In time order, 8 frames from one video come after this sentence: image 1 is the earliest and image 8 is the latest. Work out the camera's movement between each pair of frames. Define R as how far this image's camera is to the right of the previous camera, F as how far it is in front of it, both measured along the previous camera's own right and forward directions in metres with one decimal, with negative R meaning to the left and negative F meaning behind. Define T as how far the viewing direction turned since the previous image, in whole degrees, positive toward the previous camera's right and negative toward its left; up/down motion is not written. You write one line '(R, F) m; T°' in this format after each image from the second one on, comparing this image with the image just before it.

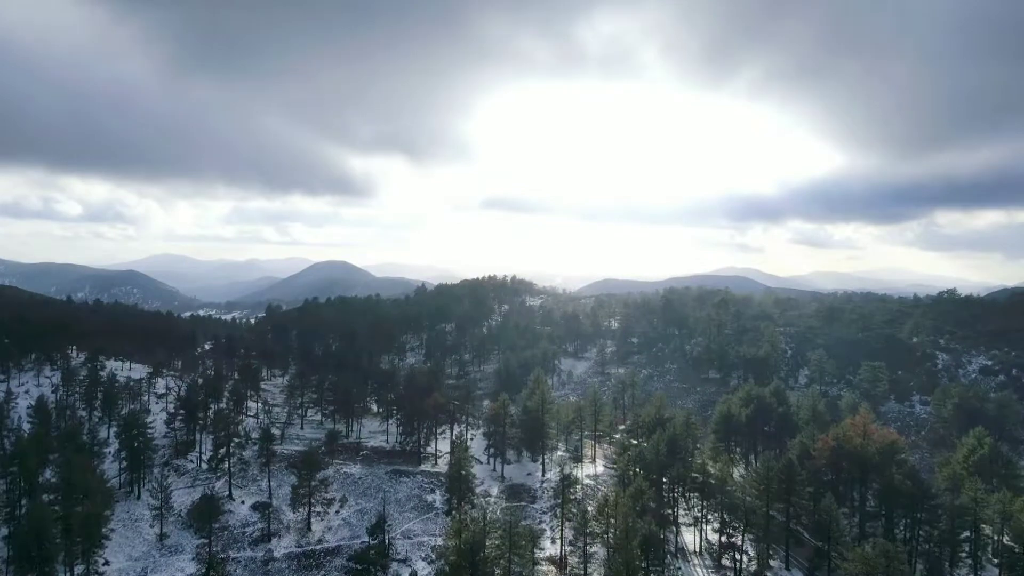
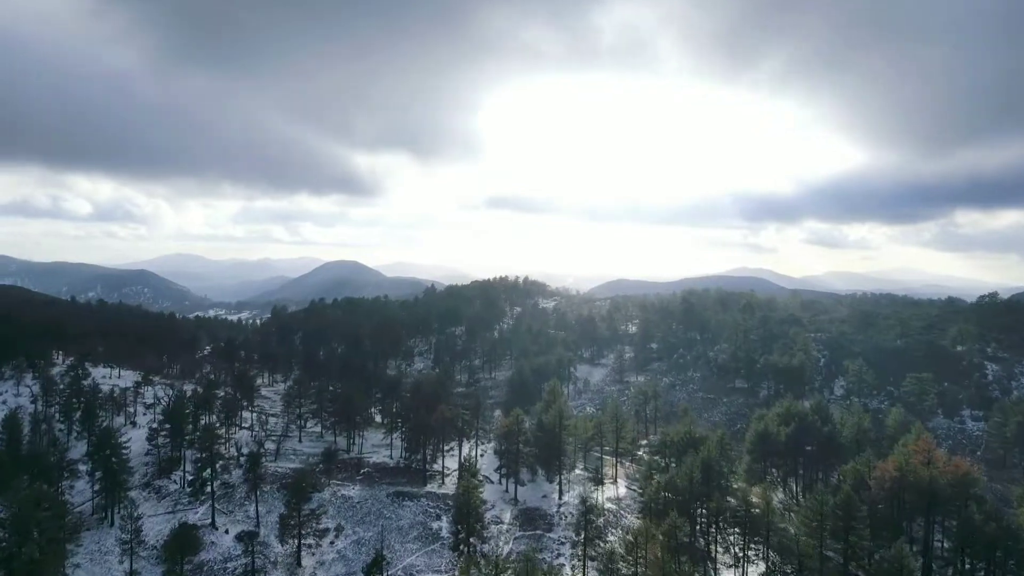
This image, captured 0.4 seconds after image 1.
(-0.2, +4.7) m; -1°
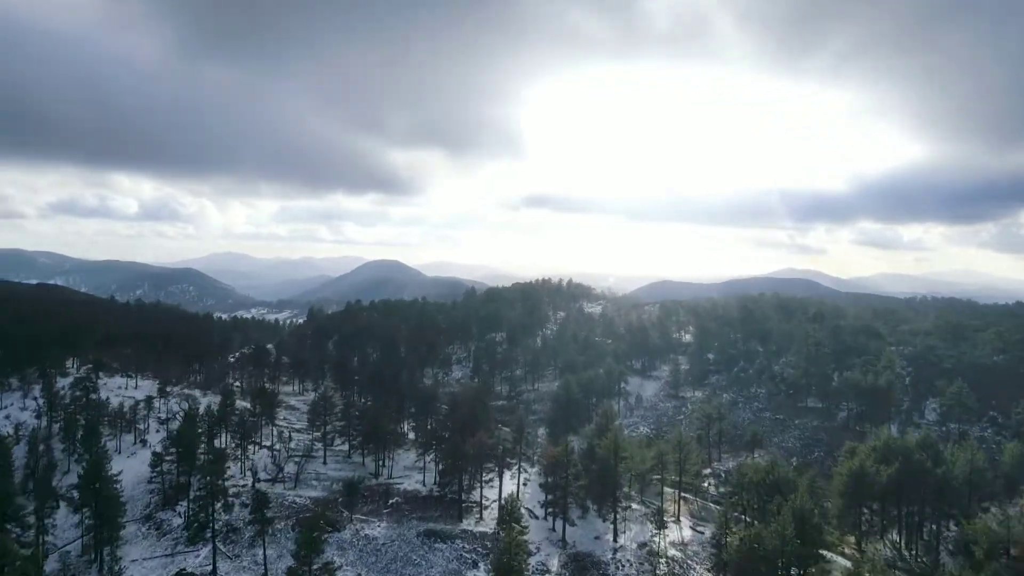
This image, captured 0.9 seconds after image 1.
(-0.5, +6.3) m; -3°
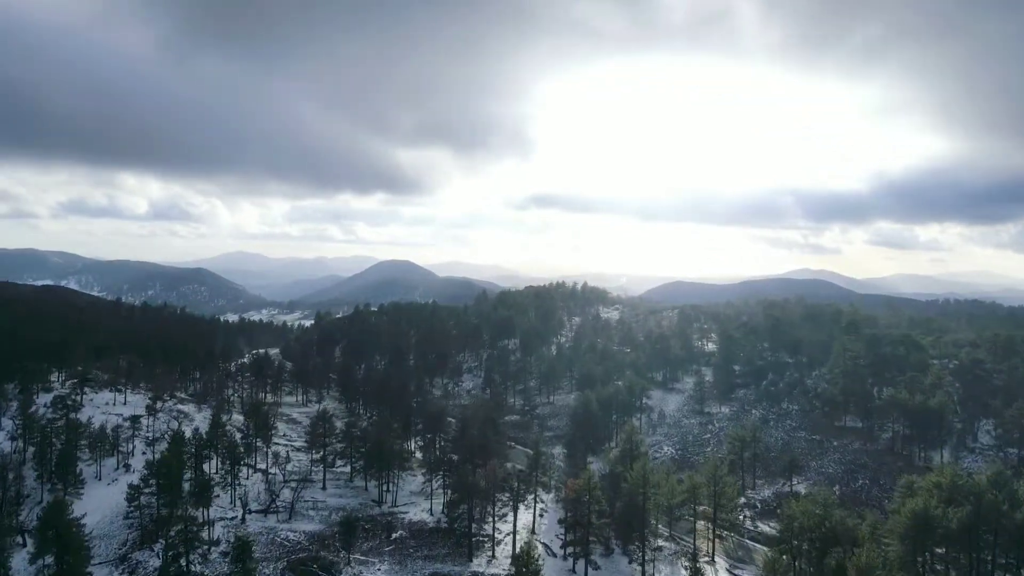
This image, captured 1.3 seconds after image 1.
(-0.3, +4.4) m; -1°
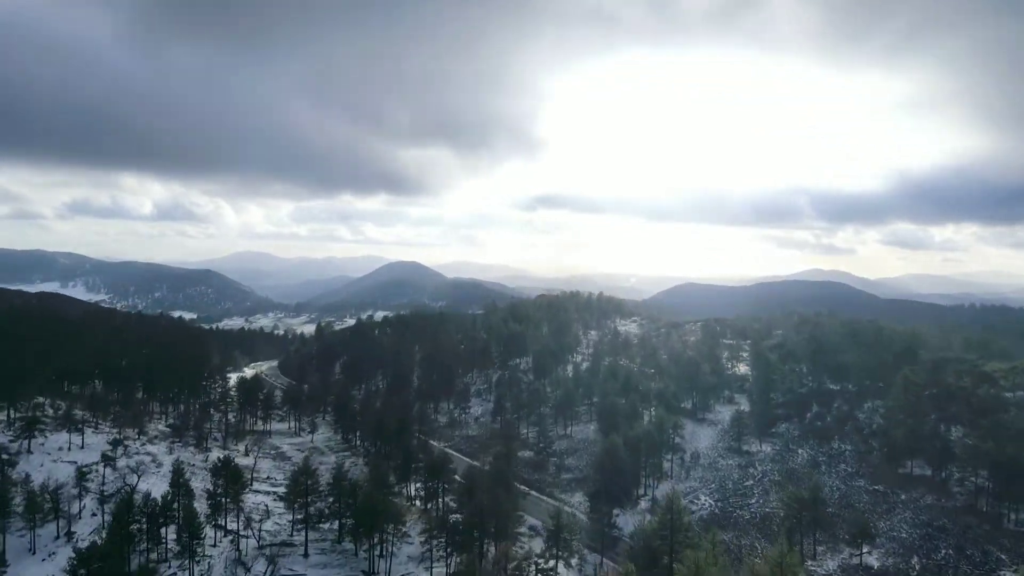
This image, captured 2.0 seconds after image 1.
(-0.3, +7.7) m; -1°
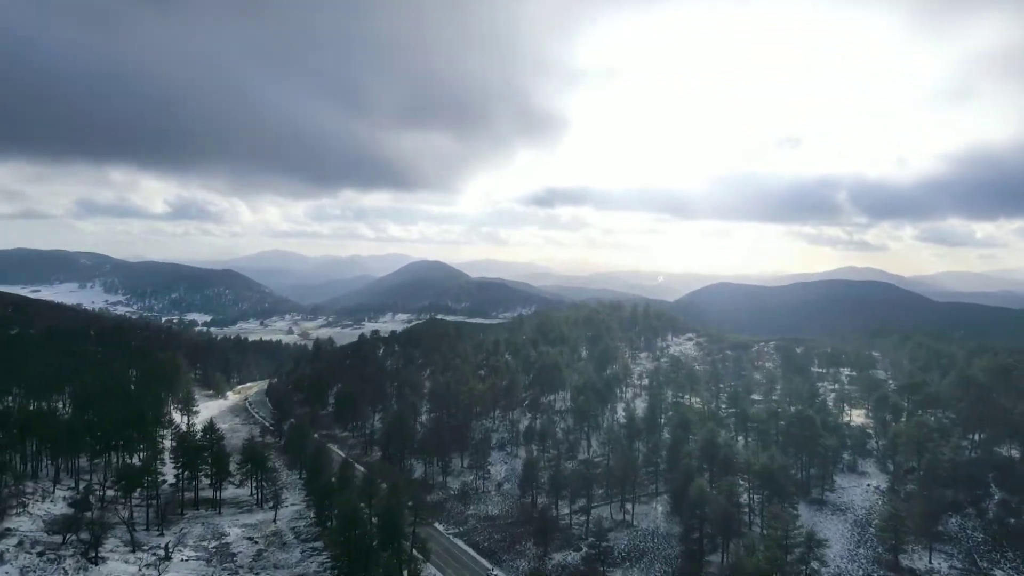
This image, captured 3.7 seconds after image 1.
(-0.7, +20.1) m; -2°
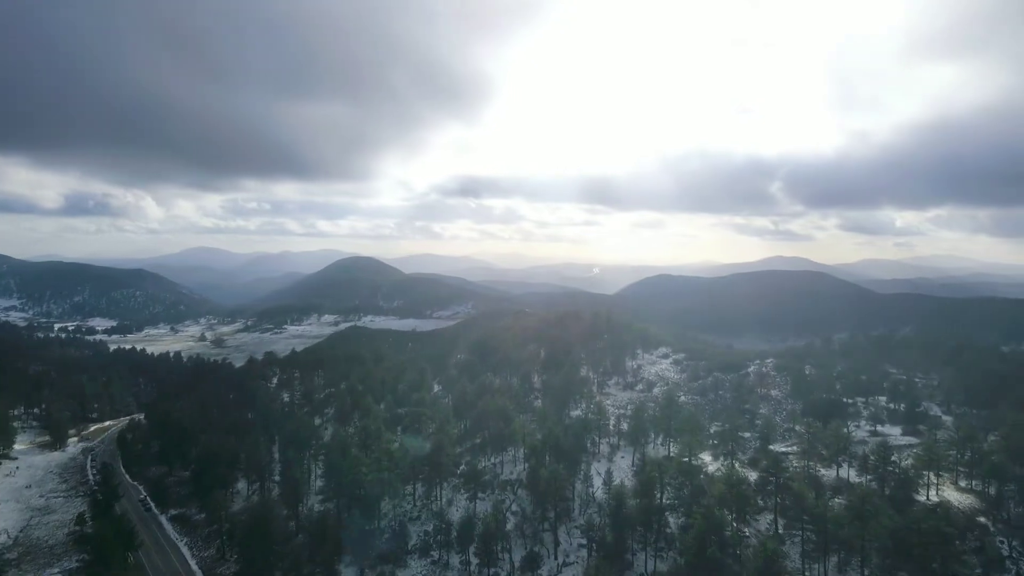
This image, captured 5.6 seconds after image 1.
(+0.7, +21.6) m; +5°
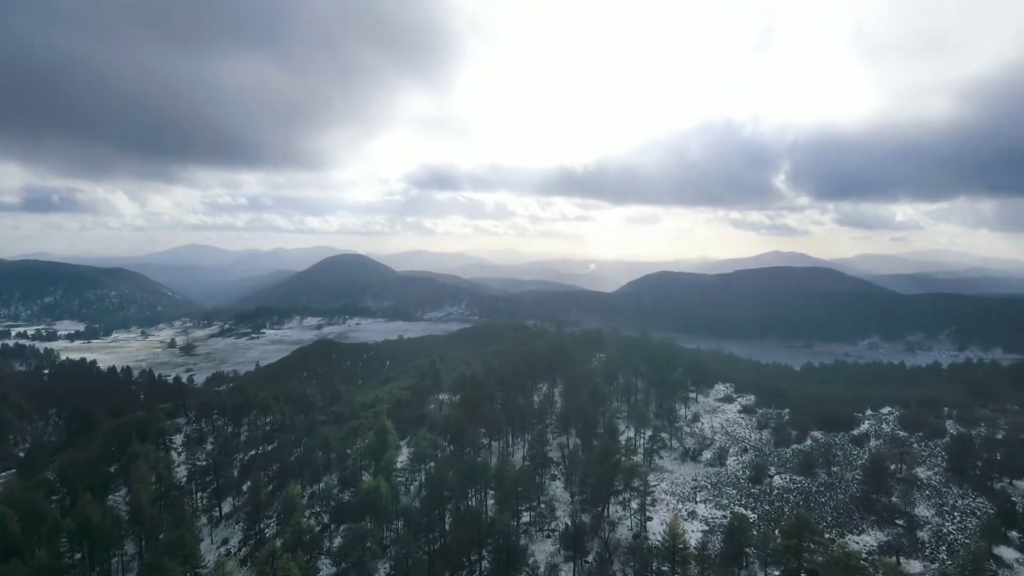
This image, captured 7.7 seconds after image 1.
(-0.5, +23.2) m; 0°
